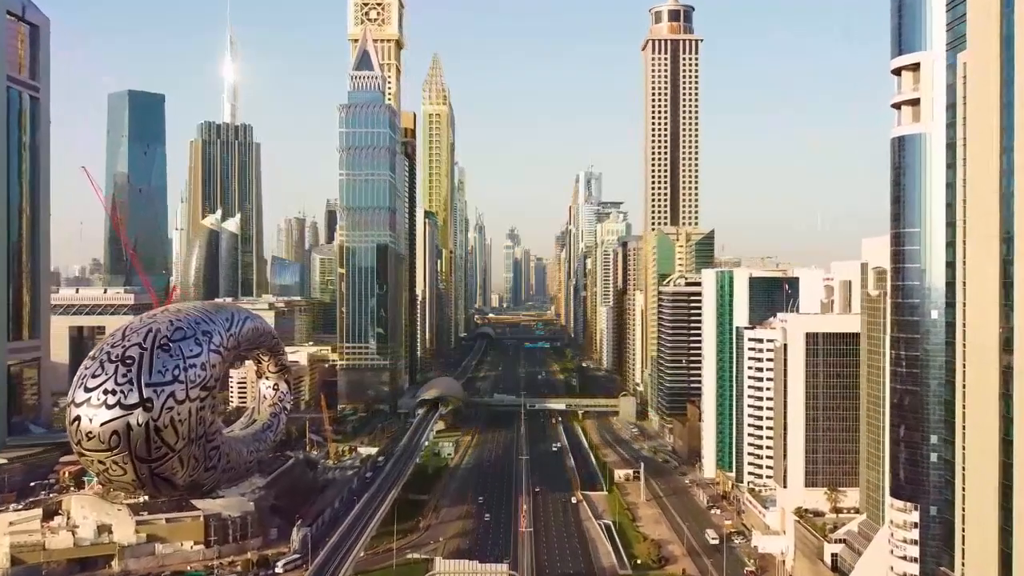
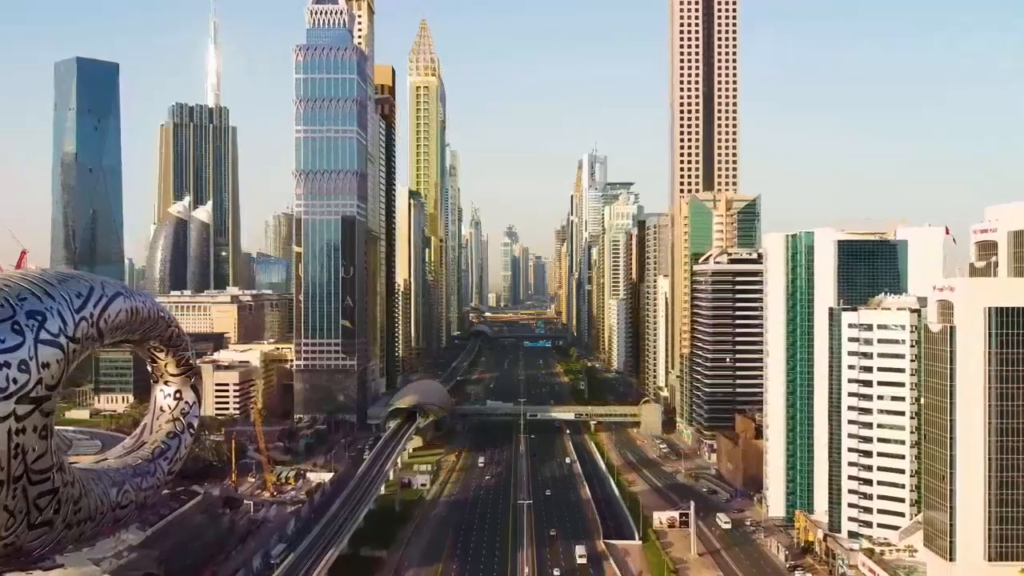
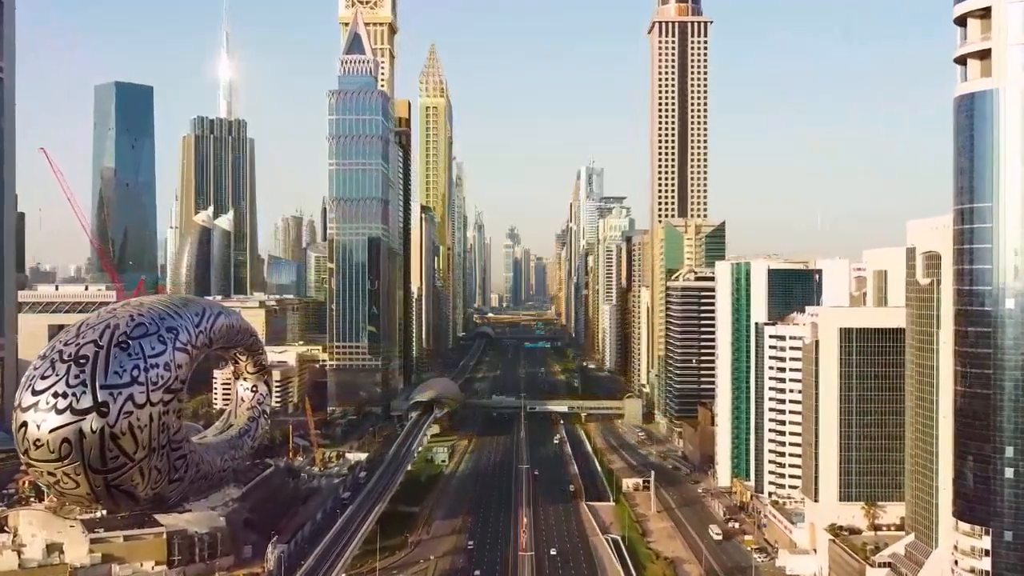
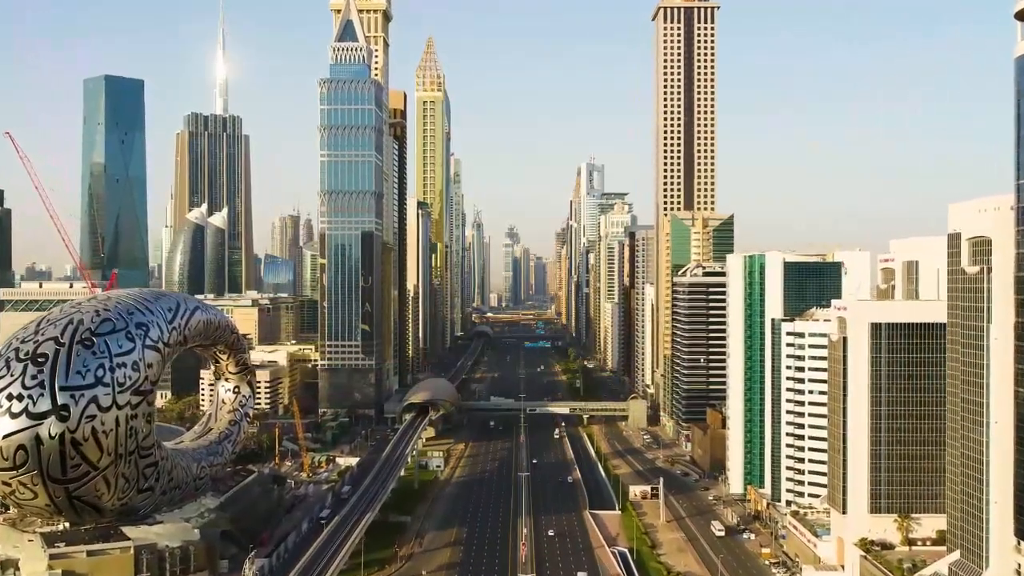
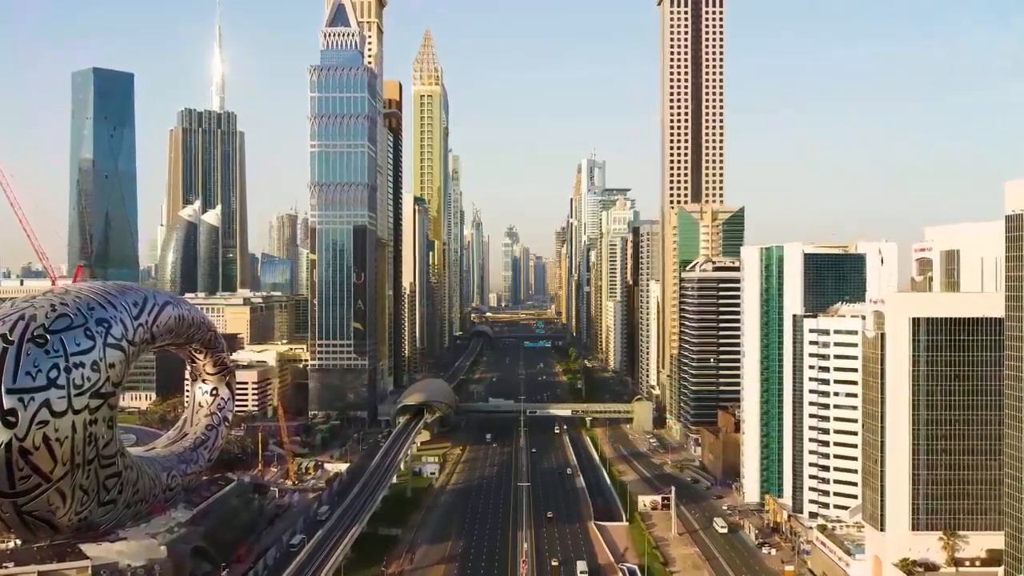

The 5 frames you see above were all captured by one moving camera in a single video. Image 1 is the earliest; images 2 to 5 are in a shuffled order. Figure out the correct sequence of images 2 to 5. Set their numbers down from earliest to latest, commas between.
3, 4, 5, 2
